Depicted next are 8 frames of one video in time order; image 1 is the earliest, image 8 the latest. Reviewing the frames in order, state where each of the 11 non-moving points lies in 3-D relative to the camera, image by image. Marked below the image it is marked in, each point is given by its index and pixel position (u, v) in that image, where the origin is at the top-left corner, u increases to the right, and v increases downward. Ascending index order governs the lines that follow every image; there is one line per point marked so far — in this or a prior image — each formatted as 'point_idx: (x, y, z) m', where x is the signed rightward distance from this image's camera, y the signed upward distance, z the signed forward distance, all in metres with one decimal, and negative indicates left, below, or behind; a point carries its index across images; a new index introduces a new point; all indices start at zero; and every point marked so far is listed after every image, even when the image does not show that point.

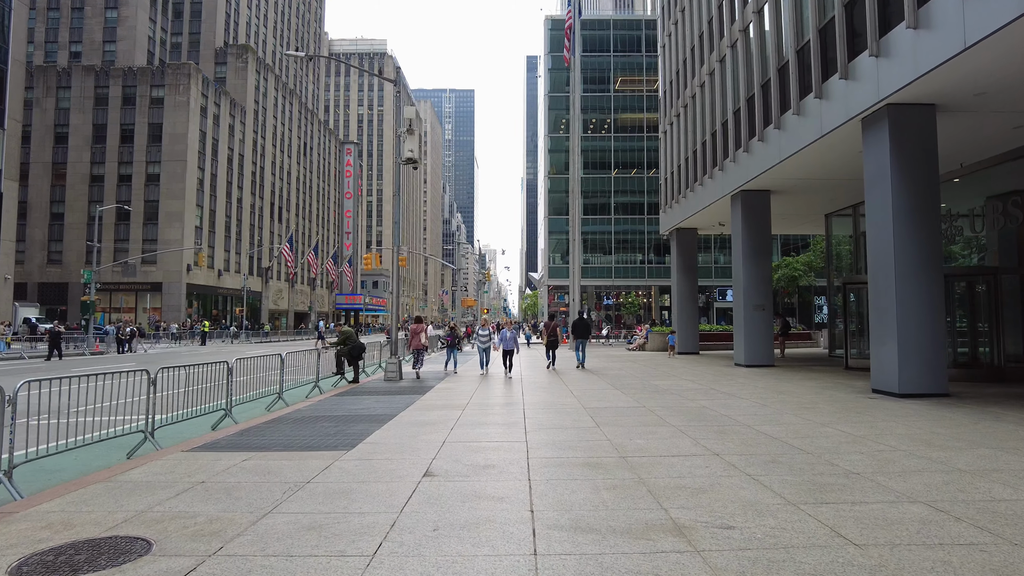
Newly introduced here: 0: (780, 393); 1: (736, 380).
0: (+5.3, -2.1, +13.0) m
1: (+5.3, -2.2, +15.8) m
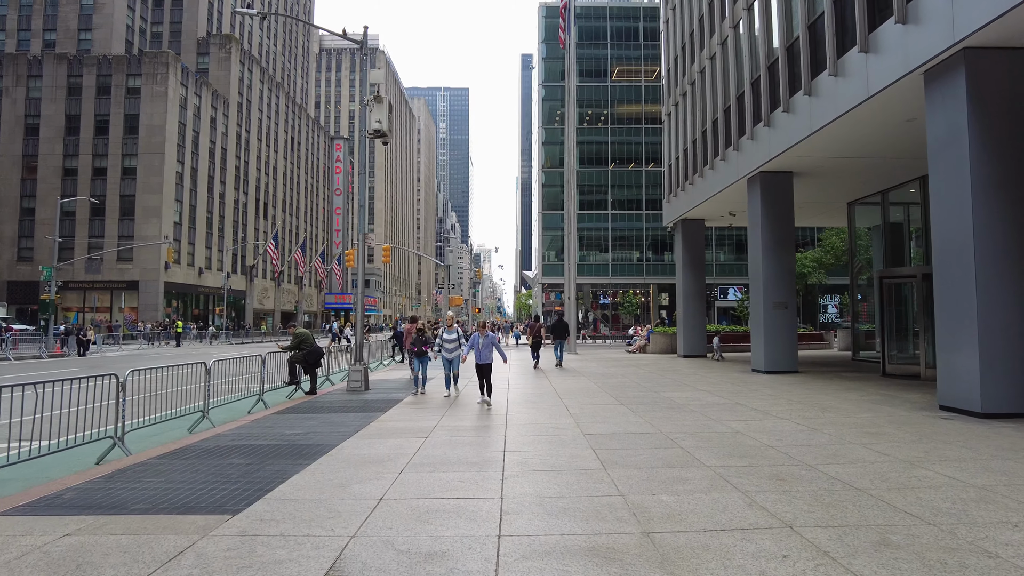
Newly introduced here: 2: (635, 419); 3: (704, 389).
0: (+5.0, -1.9, +10.5) m
1: (+5.0, -2.1, +13.3) m
2: (+1.8, -2.0, +9.6) m
3: (+4.1, -2.2, +14.0) m
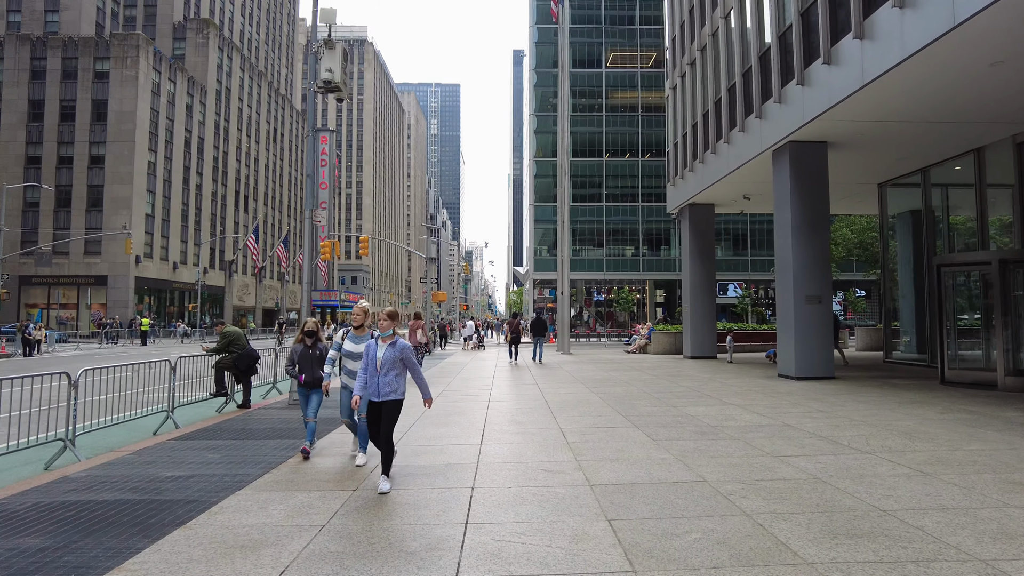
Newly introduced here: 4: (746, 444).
0: (+4.7, -1.7, +7.7) m
1: (+4.7, -1.9, +10.5) m
2: (+1.5, -1.8, +6.8) m
3: (+3.8, -2.0, +11.3) m
4: (+2.7, -1.8, +7.6) m
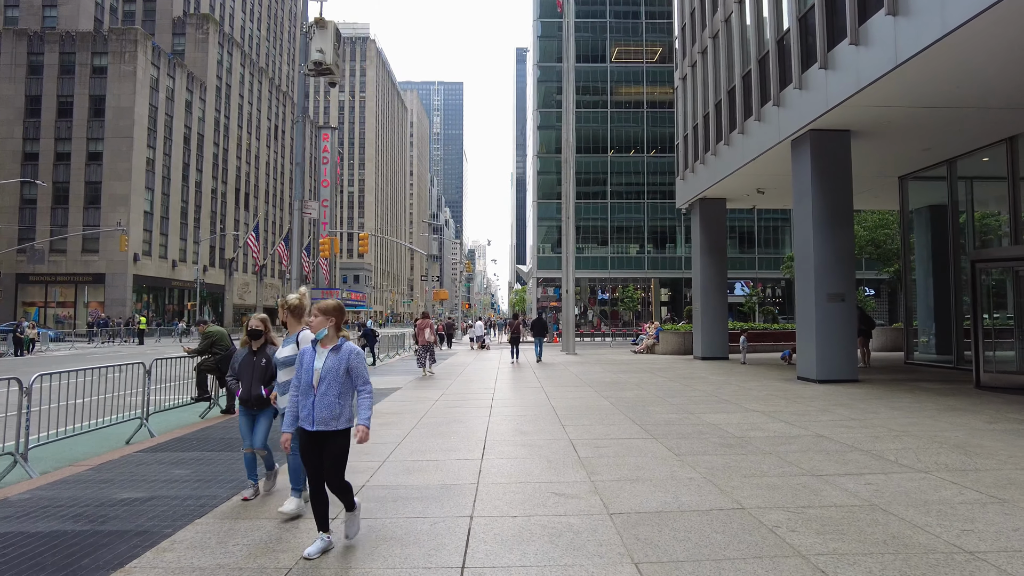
0: (+4.8, -1.7, +6.9) m
1: (+4.7, -1.8, +9.6) m
2: (+1.6, -1.7, +6.0) m
3: (+3.9, -1.9, +10.4) m
4: (+2.8, -1.8, +6.7) m
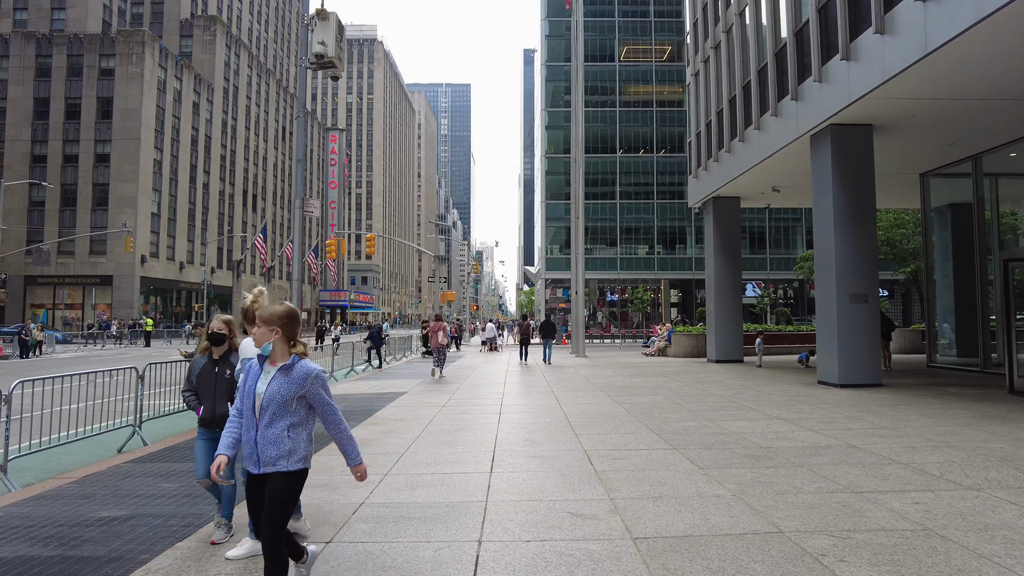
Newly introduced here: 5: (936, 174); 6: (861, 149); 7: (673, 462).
0: (+4.9, -1.7, +6.3) m
1: (+4.9, -1.8, +9.1) m
2: (+1.7, -1.7, +5.5) m
3: (+4.0, -1.9, +9.9) m
4: (+2.9, -1.8, +6.2) m
5: (+11.9, +3.2, +18.6) m
6: (+7.4, +2.9, +13.9) m
7: (+1.7, -1.8, +6.9) m
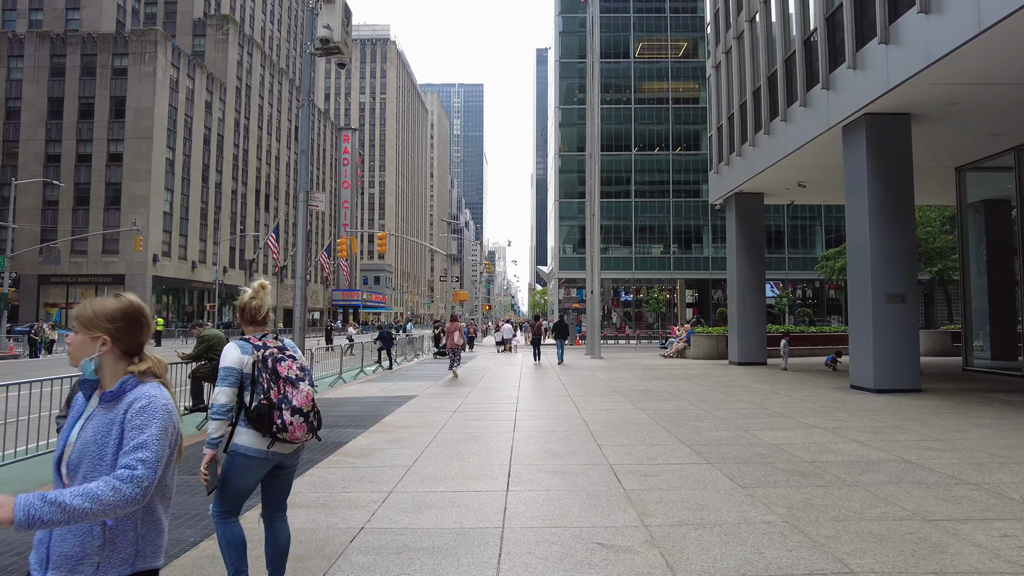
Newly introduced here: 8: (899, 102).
0: (+5.0, -1.7, +5.6) m
1: (+5.1, -1.8, +8.3) m
2: (+1.8, -1.7, +4.8) m
3: (+4.2, -1.9, +9.1) m
4: (+3.0, -1.7, +5.5) m
5: (+12.3, +3.2, +17.7) m
6: (+7.7, +2.9, +13.1) m
7: (+1.9, -1.8, +6.2) m
8: (+7.4, +3.5, +12.6) m
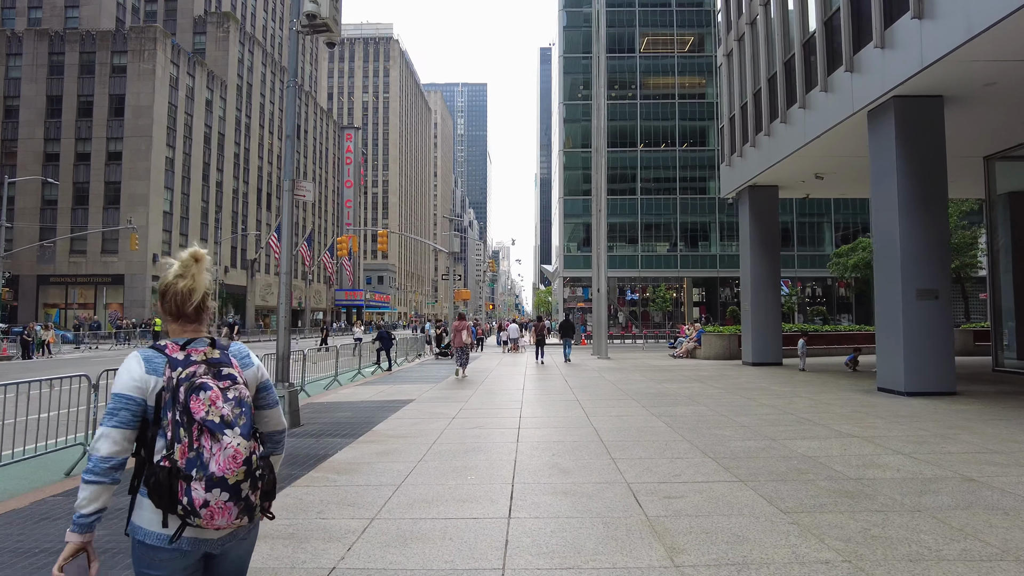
0: (+5.0, -1.6, +4.7) m
1: (+5.1, -1.8, +7.5) m
2: (+1.9, -1.6, +3.9) m
3: (+4.3, -1.8, +8.2) m
4: (+3.0, -1.7, +4.6) m
5: (+12.4, +3.3, +16.8) m
6: (+7.7, +3.0, +12.2) m
7: (+1.9, -1.7, +5.3) m
8: (+7.4, +3.6, +11.7) m
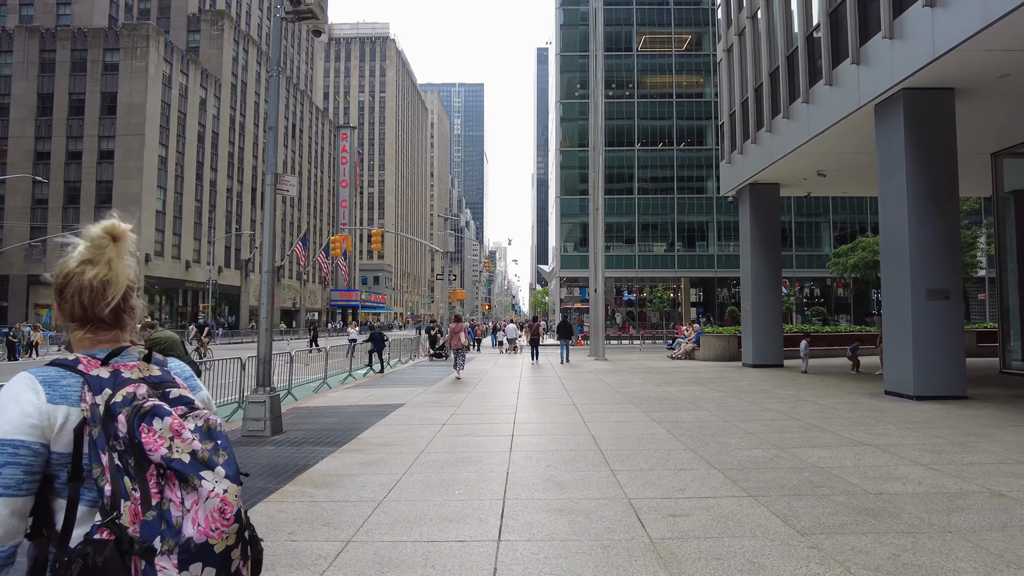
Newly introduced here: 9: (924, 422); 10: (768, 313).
0: (+5.0, -1.6, +4.2) m
1: (+5.1, -1.7, +7.0) m
2: (+1.8, -1.6, +3.5) m
3: (+4.2, -1.8, +7.8) m
4: (+3.0, -1.7, +4.2) m
5: (+12.3, +3.3, +16.3) m
6: (+7.6, +3.0, +11.7) m
7: (+1.8, -1.7, +4.9) m
8: (+7.3, +3.6, +11.2) m
9: (+5.7, -1.9, +9.1) m
10: (+7.6, -0.7, +19.6) m
